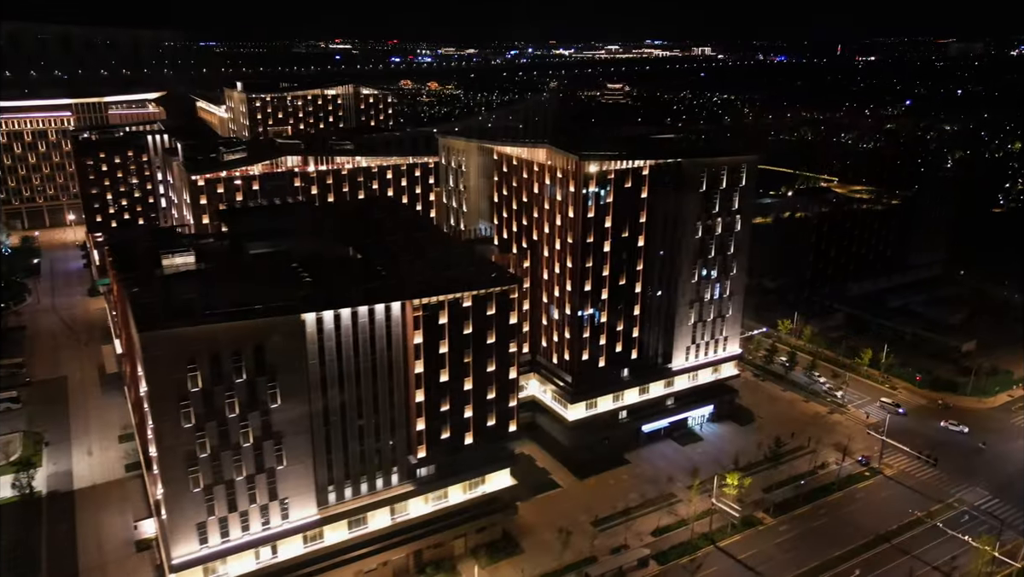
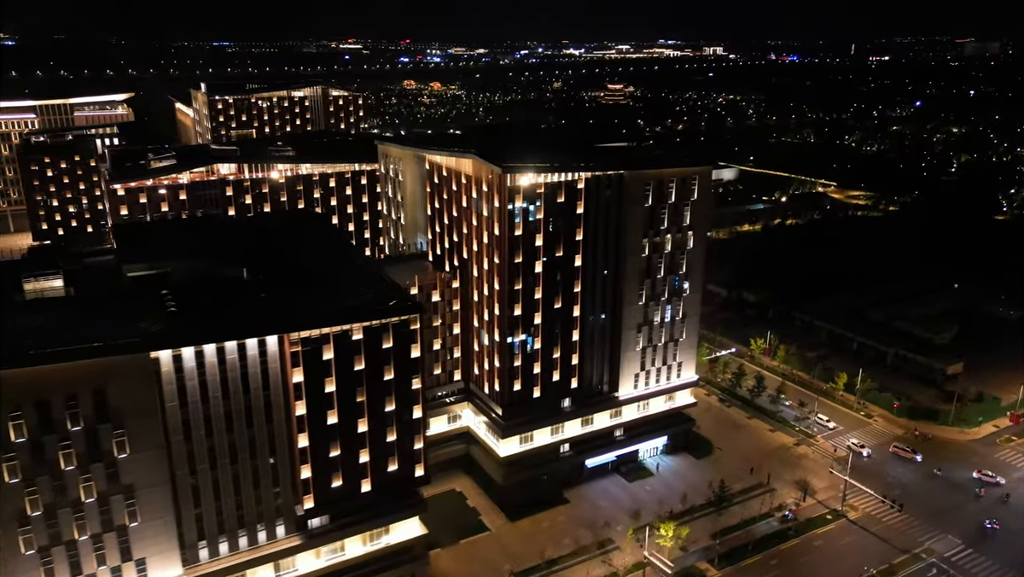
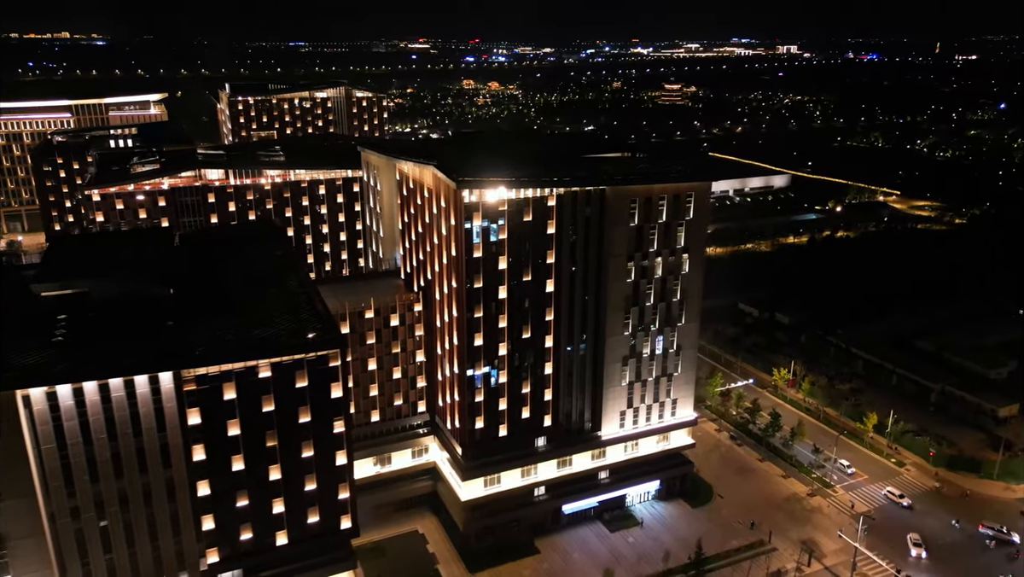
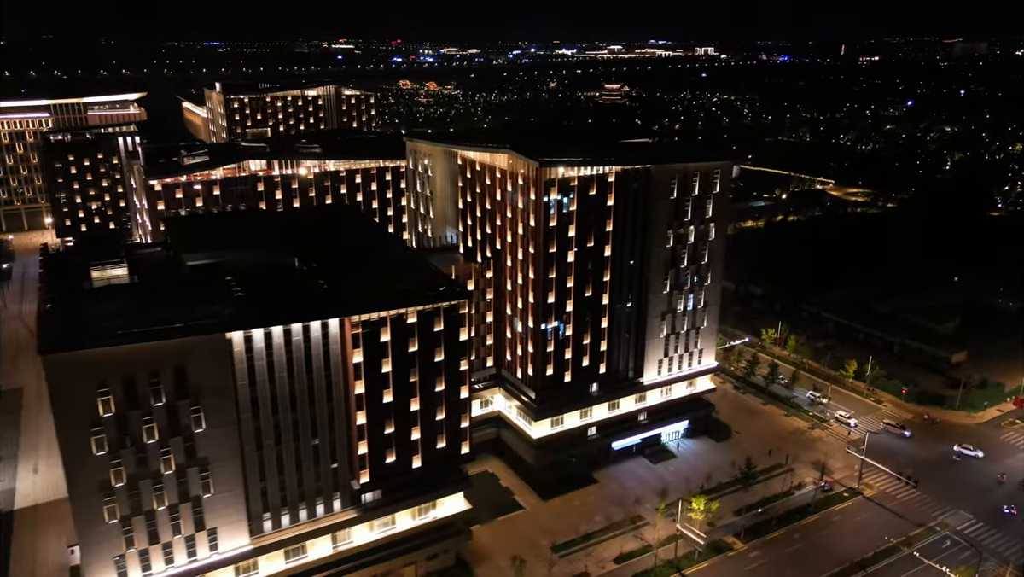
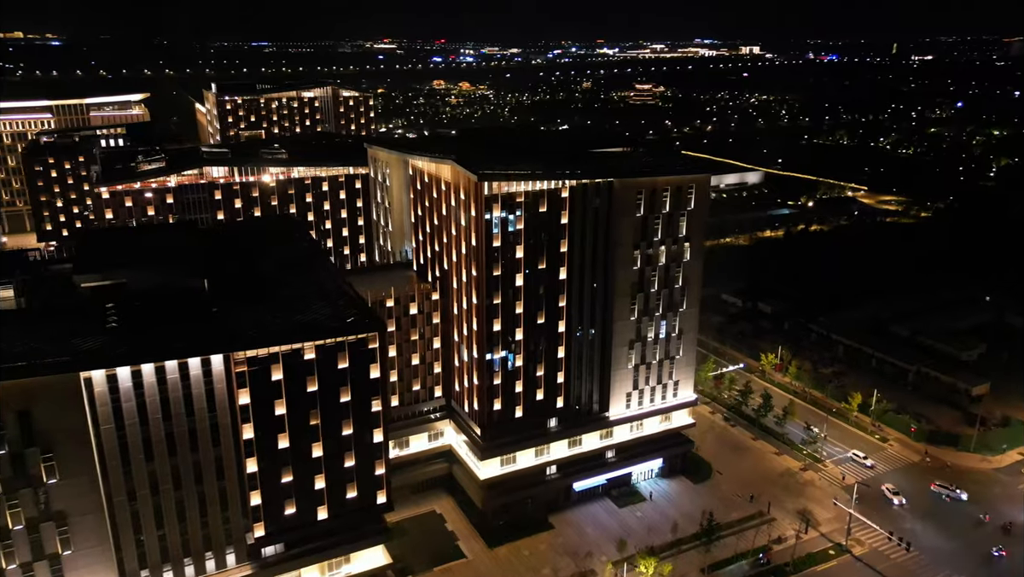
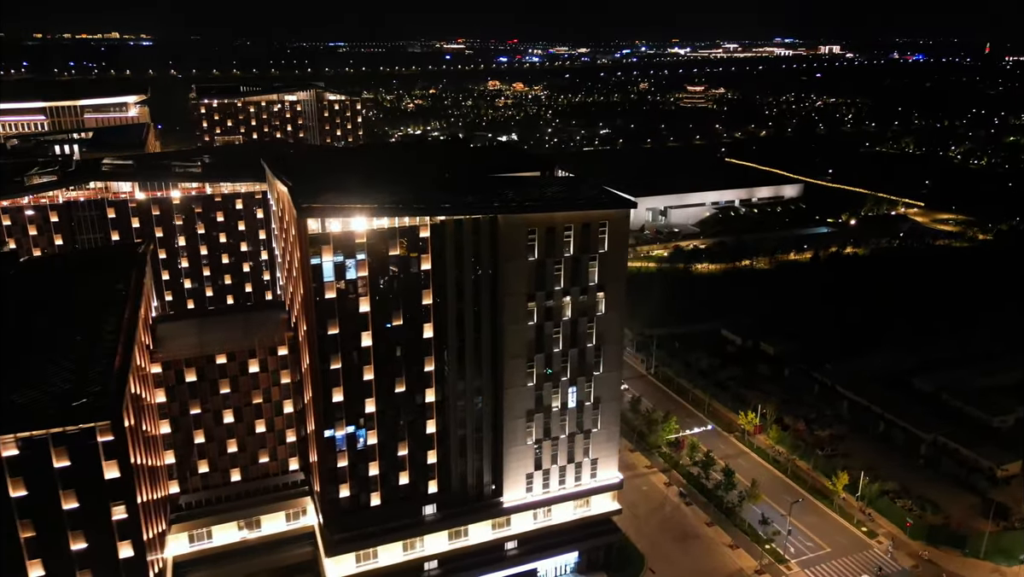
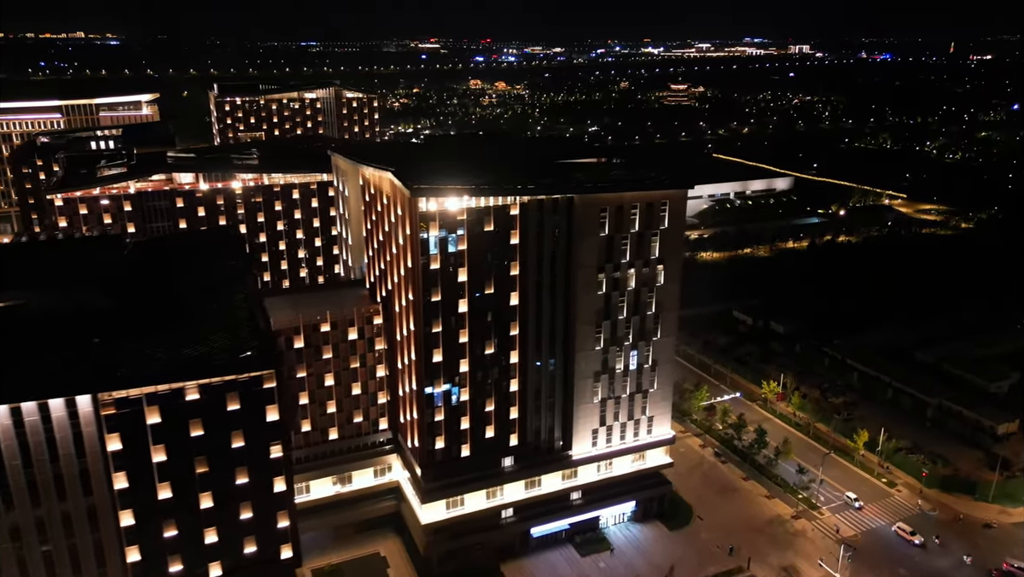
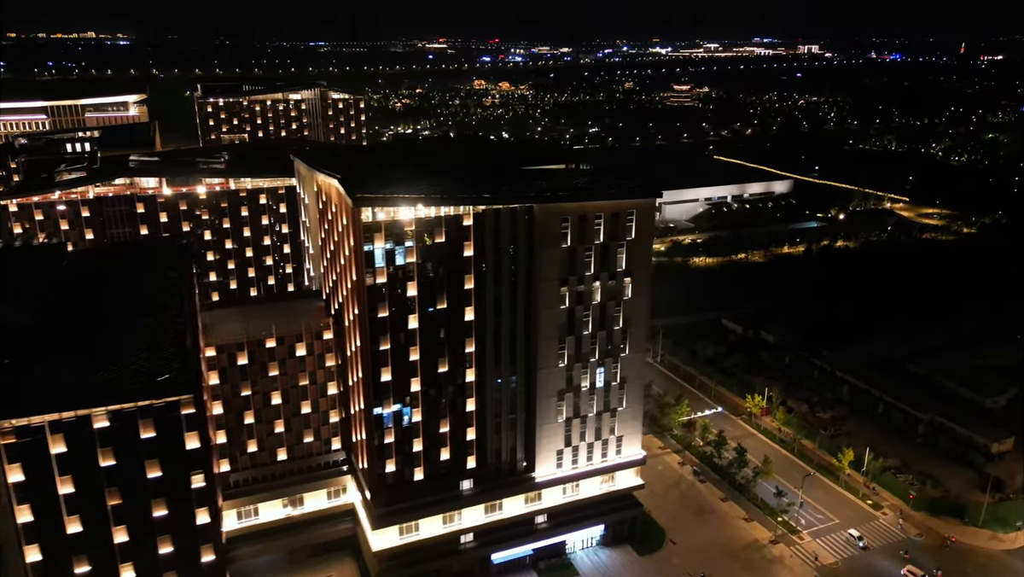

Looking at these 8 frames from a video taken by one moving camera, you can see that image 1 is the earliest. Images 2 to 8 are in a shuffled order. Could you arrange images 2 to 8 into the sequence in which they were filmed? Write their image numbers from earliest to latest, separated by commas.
4, 2, 5, 3, 7, 8, 6
